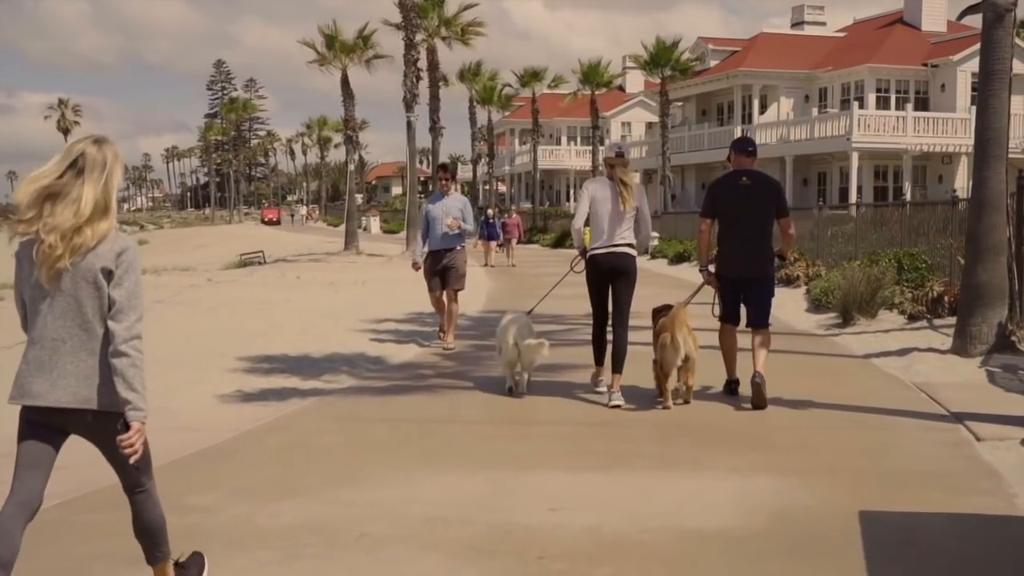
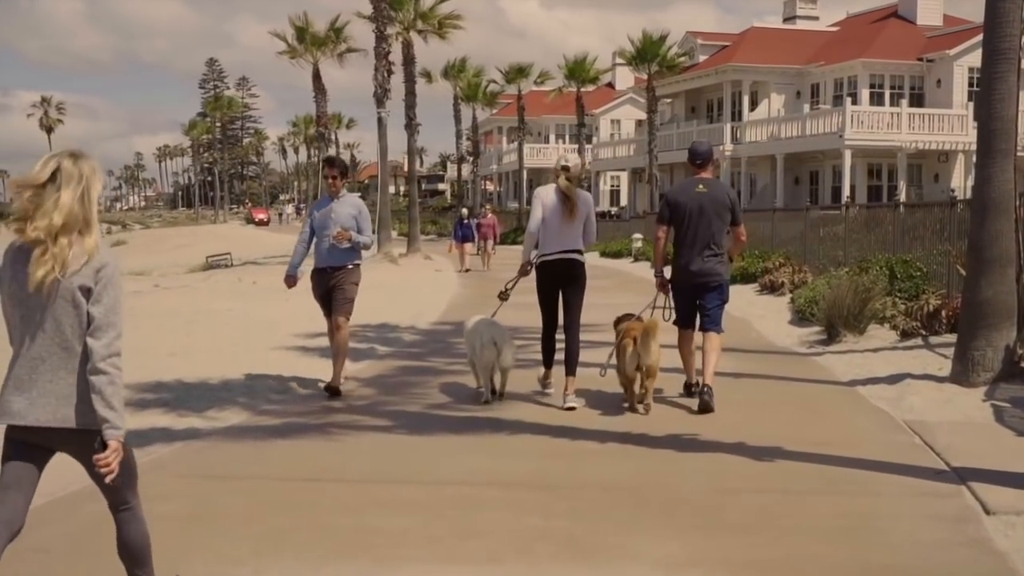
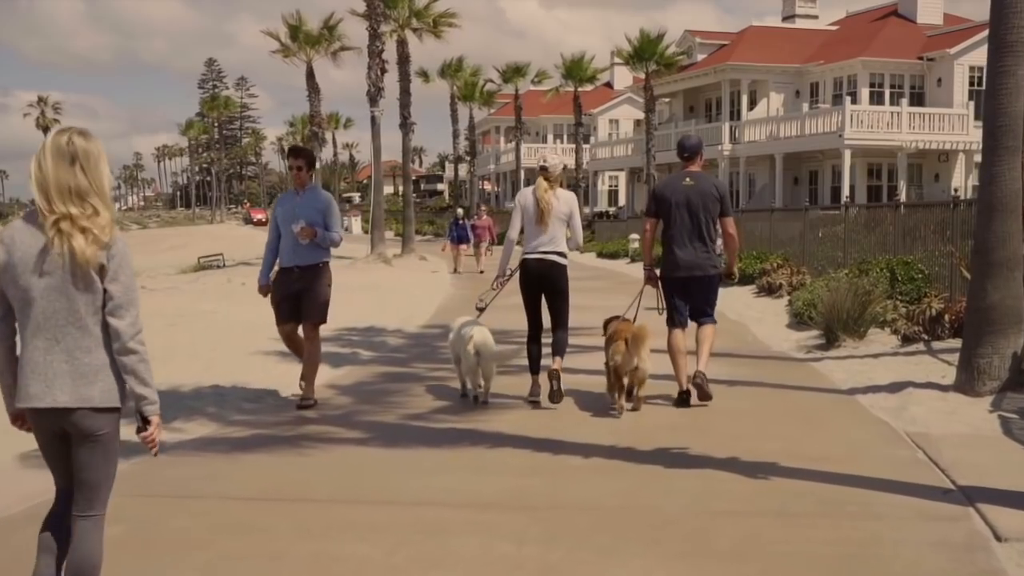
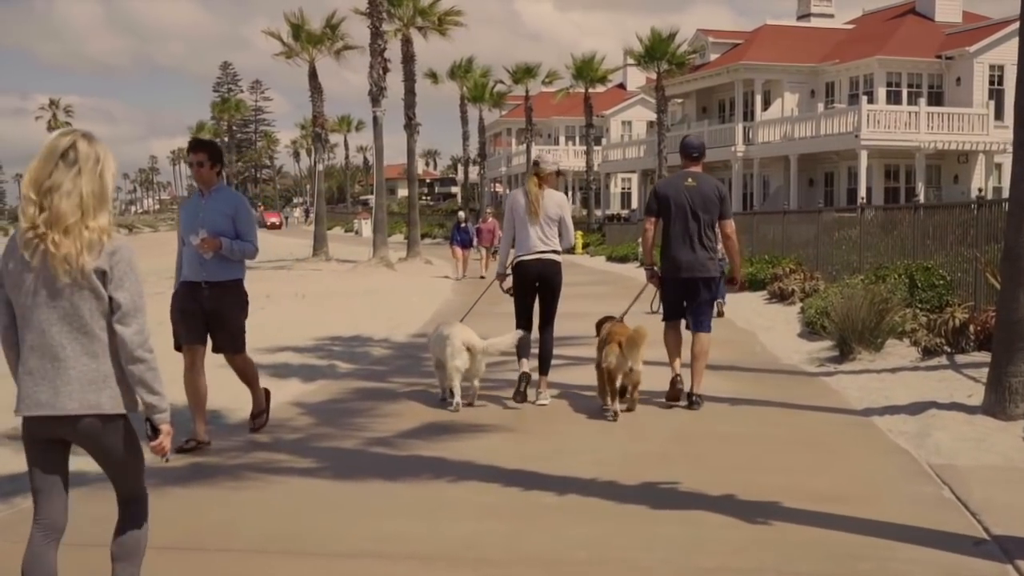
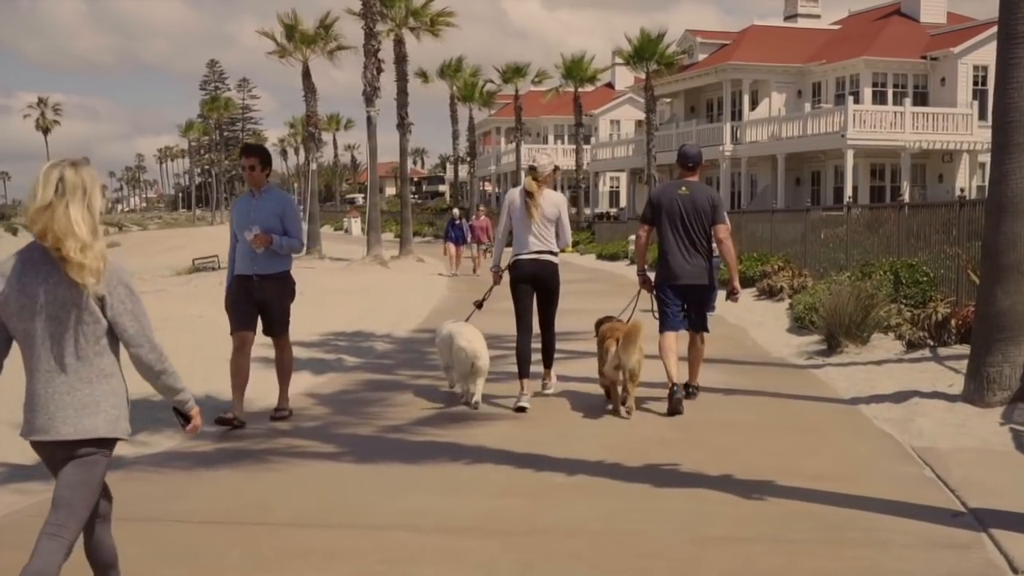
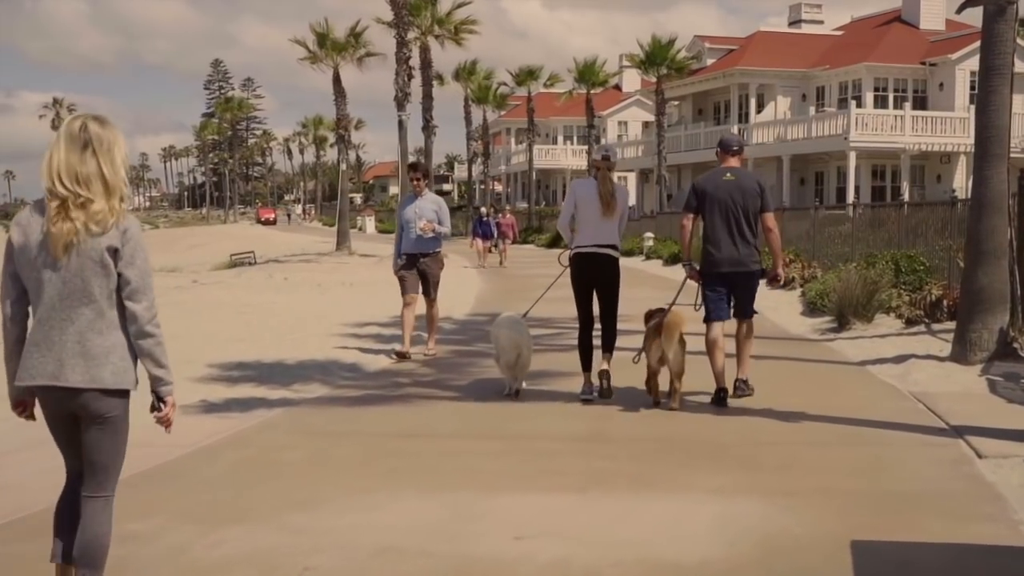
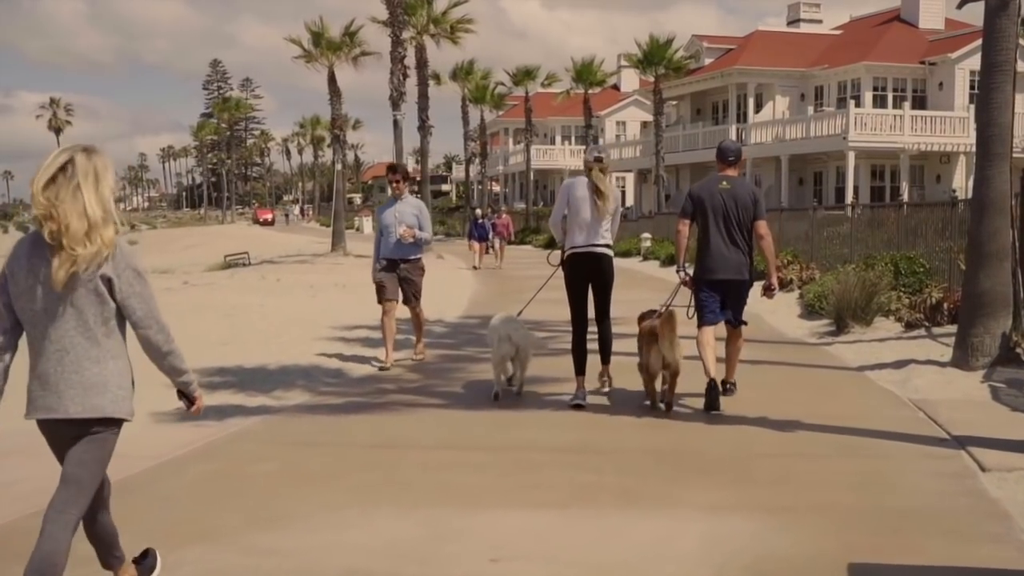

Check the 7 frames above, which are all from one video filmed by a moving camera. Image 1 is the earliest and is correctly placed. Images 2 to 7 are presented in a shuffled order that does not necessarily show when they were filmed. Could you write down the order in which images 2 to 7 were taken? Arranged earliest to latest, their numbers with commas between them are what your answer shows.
6, 7, 2, 3, 5, 4
